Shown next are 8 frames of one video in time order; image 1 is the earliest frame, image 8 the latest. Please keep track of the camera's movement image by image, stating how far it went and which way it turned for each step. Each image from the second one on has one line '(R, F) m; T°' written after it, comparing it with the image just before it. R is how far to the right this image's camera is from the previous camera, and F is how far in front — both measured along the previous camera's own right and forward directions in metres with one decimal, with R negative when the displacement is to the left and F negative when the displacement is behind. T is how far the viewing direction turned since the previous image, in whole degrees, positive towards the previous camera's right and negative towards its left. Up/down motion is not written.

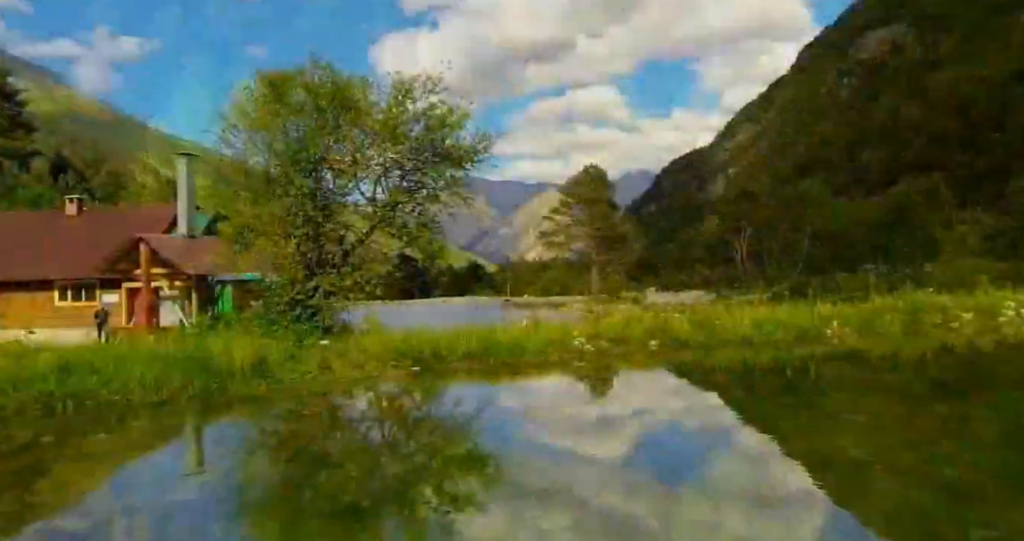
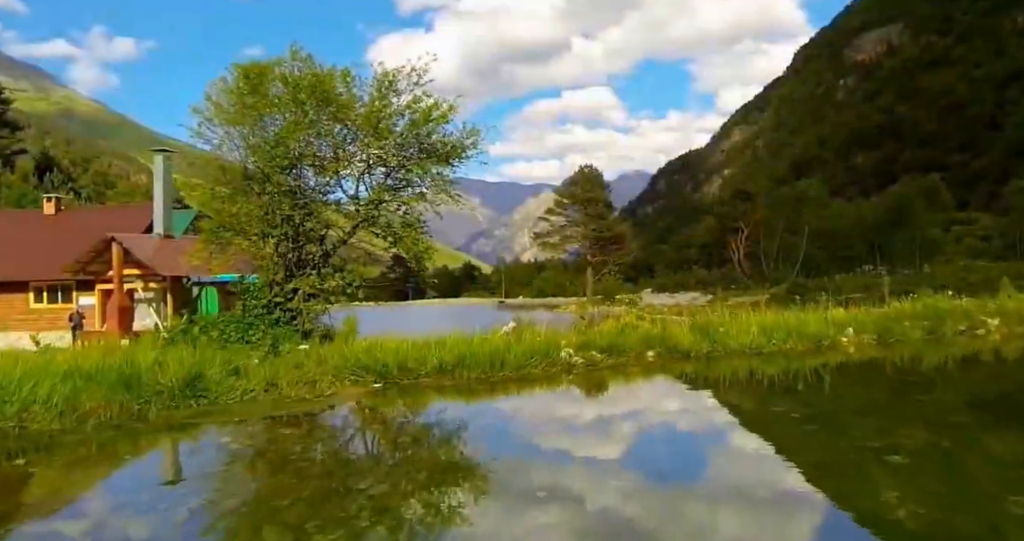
(+0.2, +0.8) m; 0°
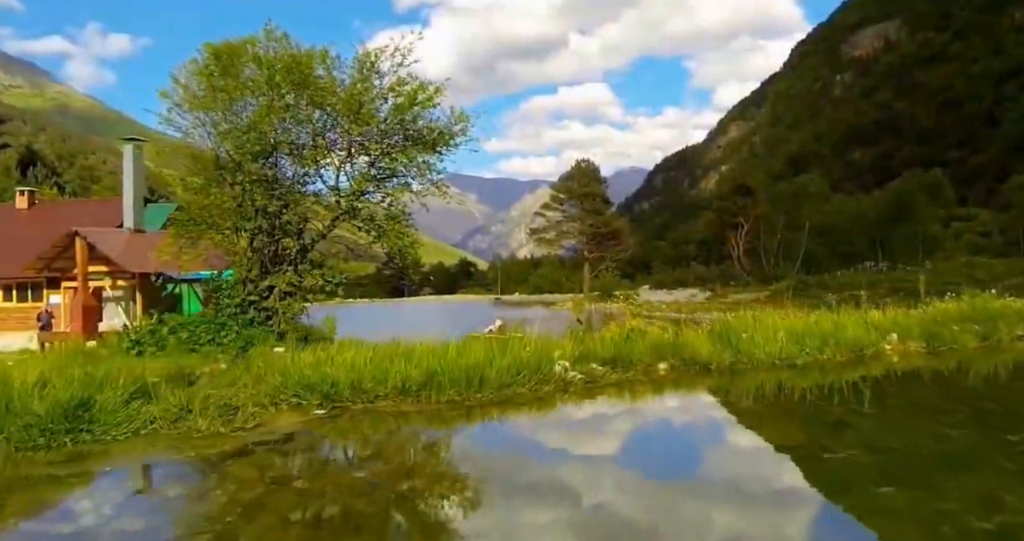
(+0.1, +1.1) m; 0°
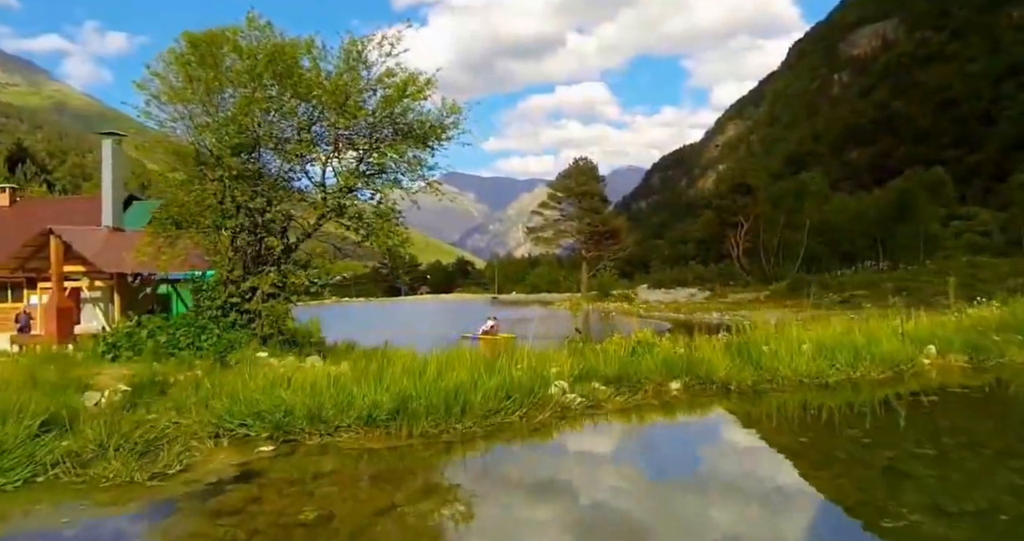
(+0.1, +0.7) m; 0°
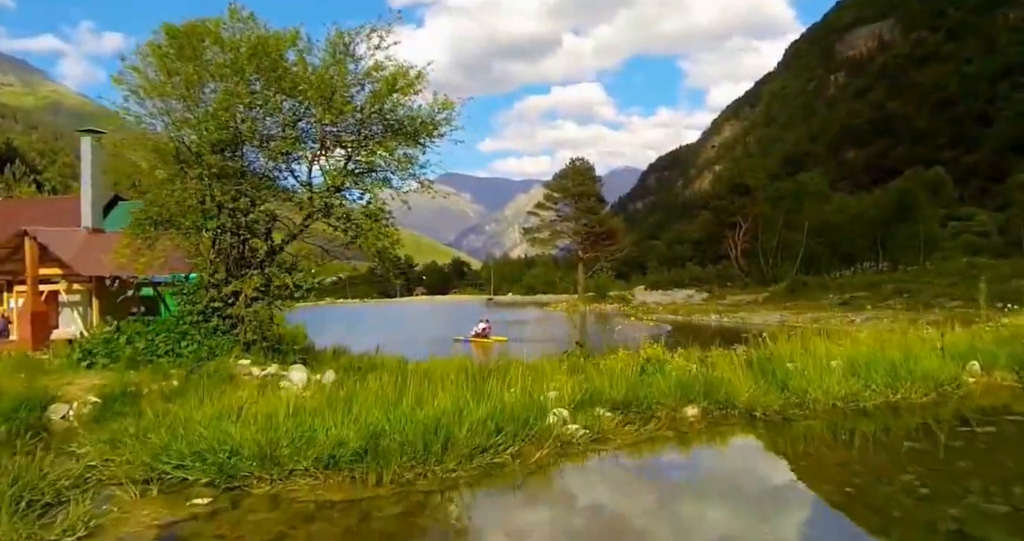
(0.0, +0.6) m; 0°
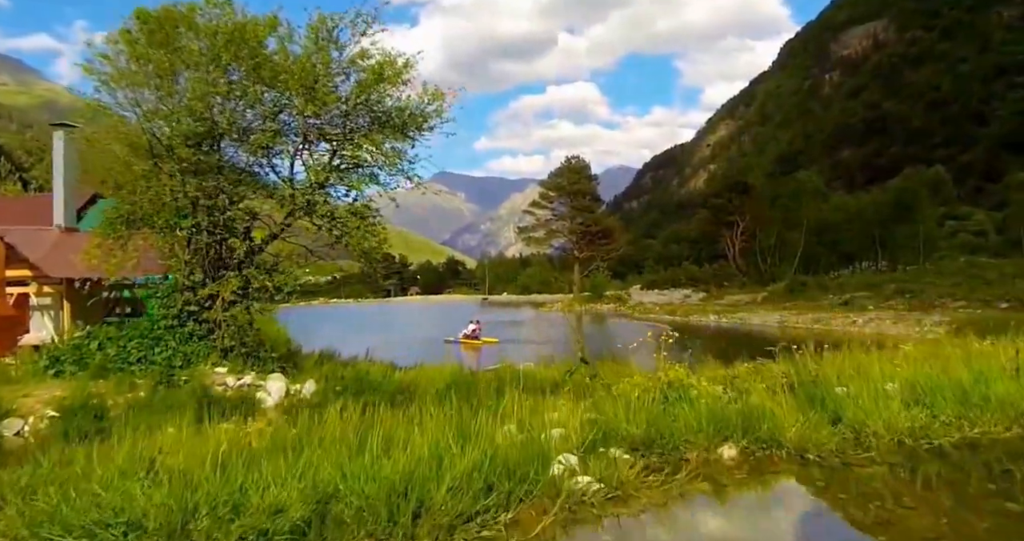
(0.0, +0.8) m; 0°
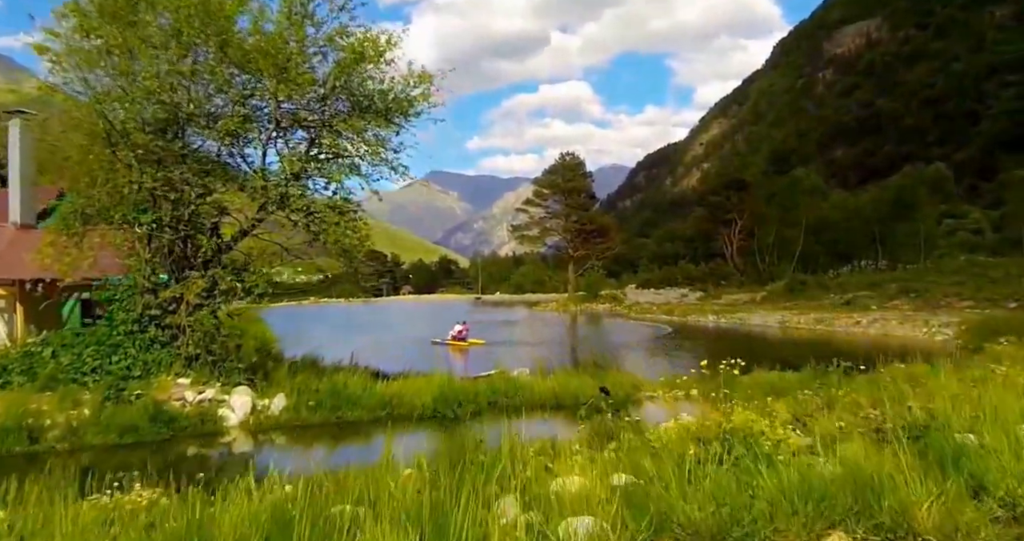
(0.0, +1.2) m; +1°
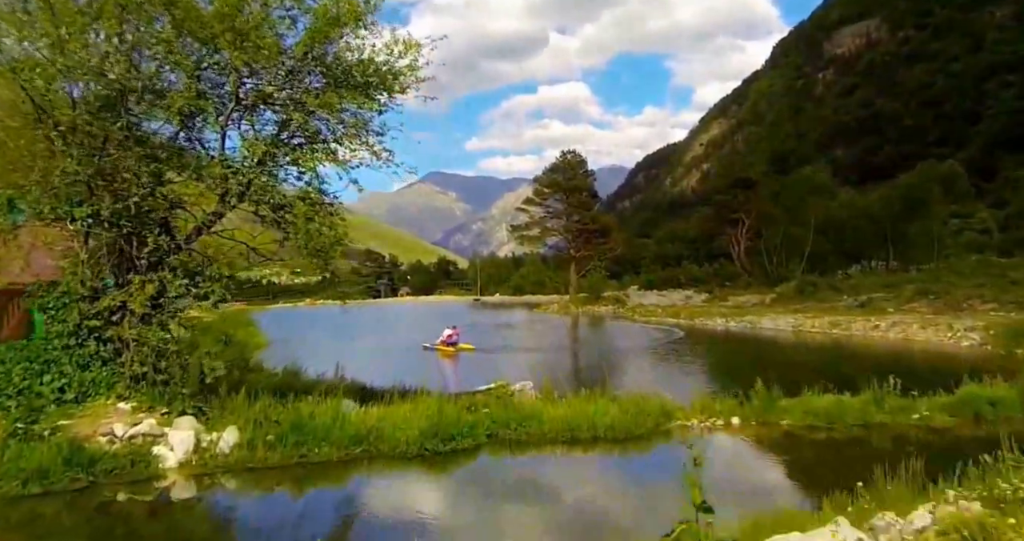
(-0.1, +1.8) m; 0°
